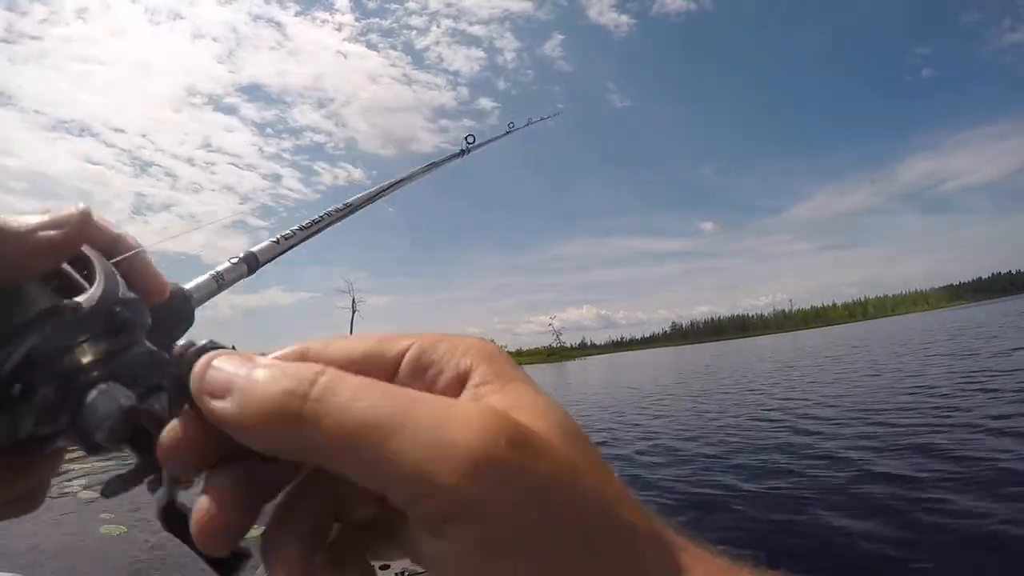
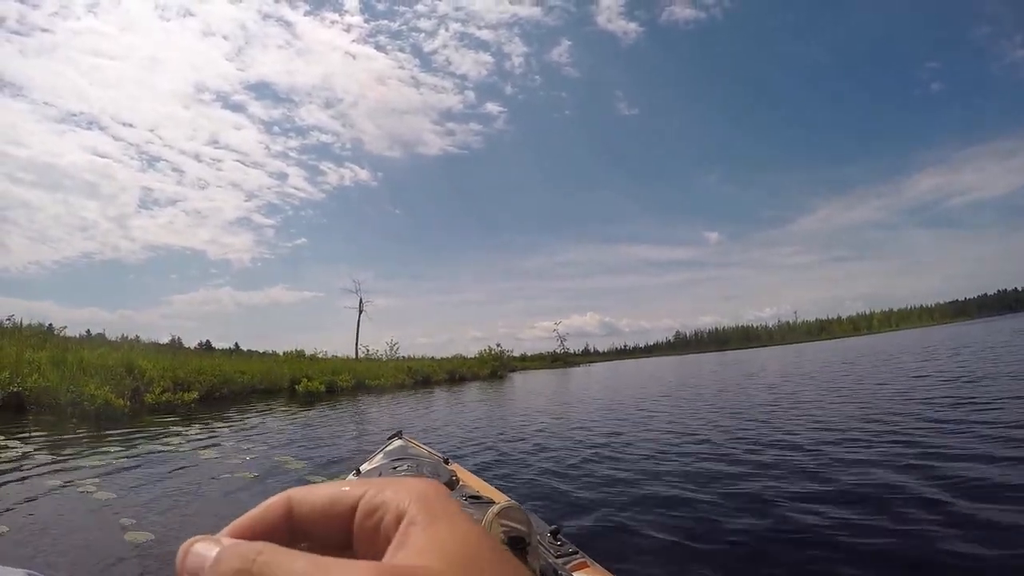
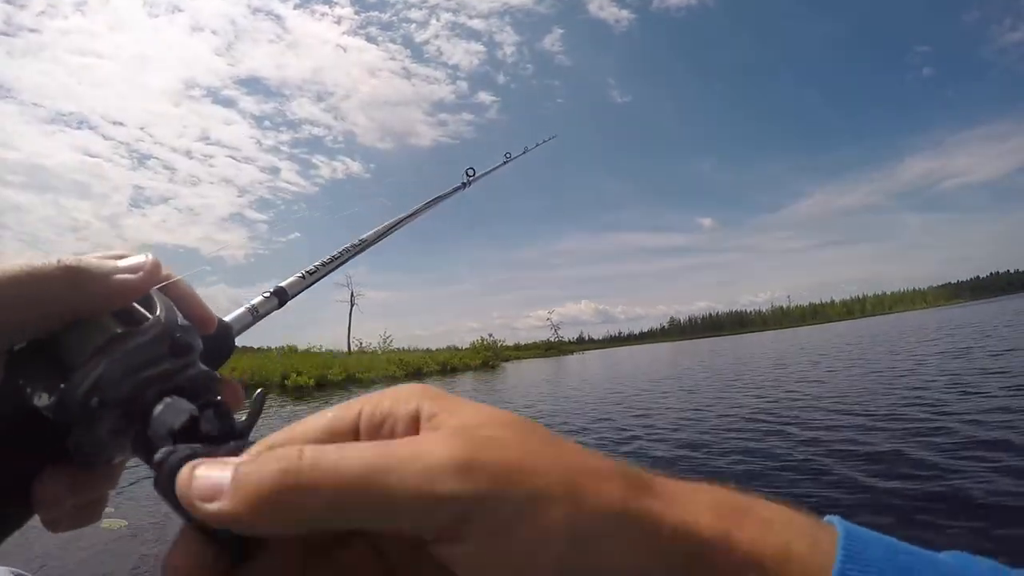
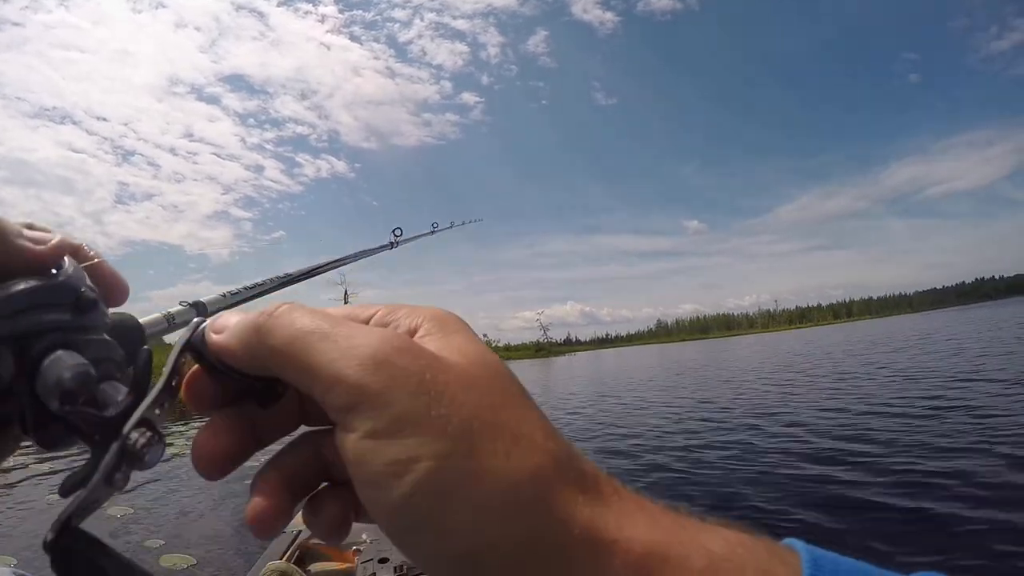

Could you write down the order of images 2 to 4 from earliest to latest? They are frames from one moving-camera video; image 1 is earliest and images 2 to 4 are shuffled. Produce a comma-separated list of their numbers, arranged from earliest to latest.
3, 2, 4
